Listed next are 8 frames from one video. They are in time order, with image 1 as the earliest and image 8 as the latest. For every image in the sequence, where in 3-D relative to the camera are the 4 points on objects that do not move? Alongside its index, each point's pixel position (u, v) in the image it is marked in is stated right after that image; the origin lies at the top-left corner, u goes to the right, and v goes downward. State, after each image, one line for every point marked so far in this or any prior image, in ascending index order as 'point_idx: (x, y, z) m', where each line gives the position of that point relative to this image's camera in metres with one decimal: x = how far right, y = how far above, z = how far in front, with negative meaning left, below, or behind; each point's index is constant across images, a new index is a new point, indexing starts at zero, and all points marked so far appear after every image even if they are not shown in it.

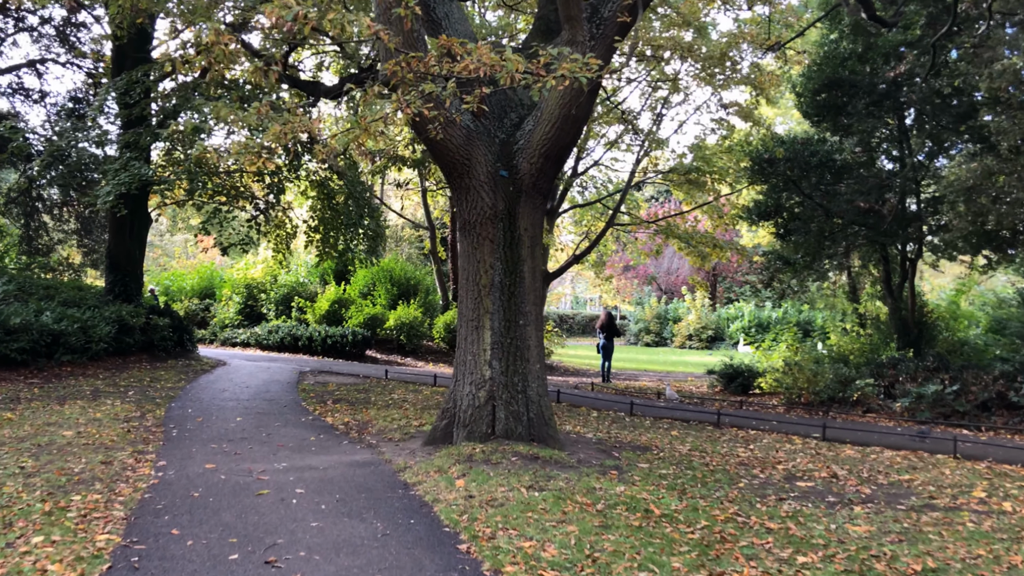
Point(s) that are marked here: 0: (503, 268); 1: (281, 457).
0: (-0.1, +0.2, +6.3) m
1: (-1.7, -1.2, +6.0) m
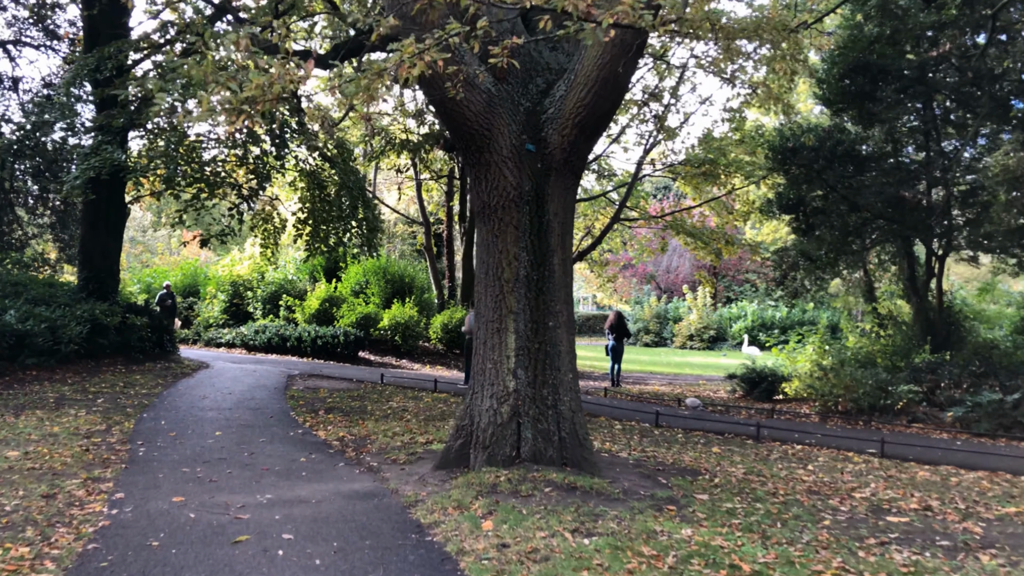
0: (+0.1, +0.2, +5.3) m
1: (-1.5, -1.2, +5.0) m
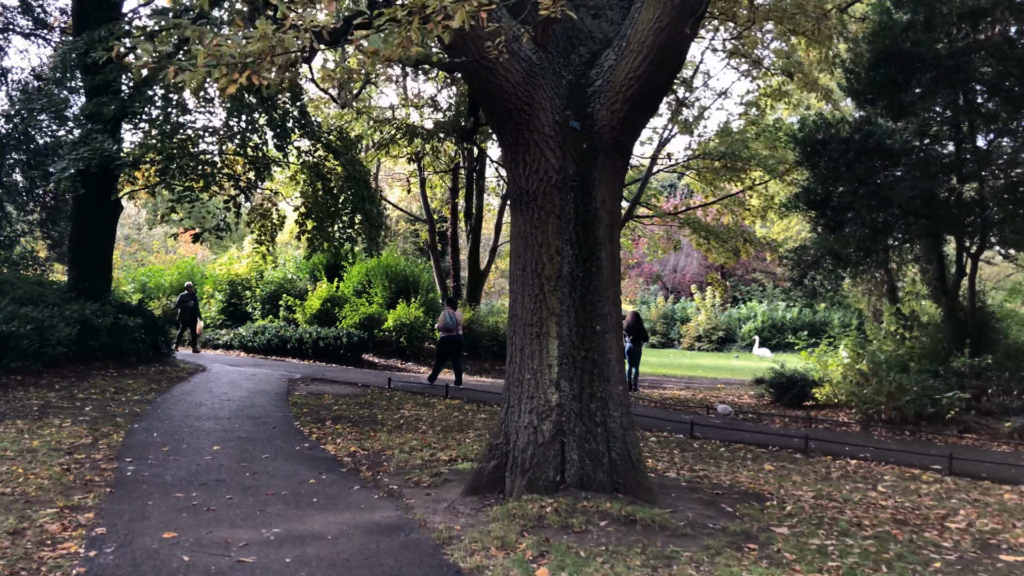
0: (+0.3, +0.2, +4.6) m
1: (-1.3, -1.2, +4.3) m
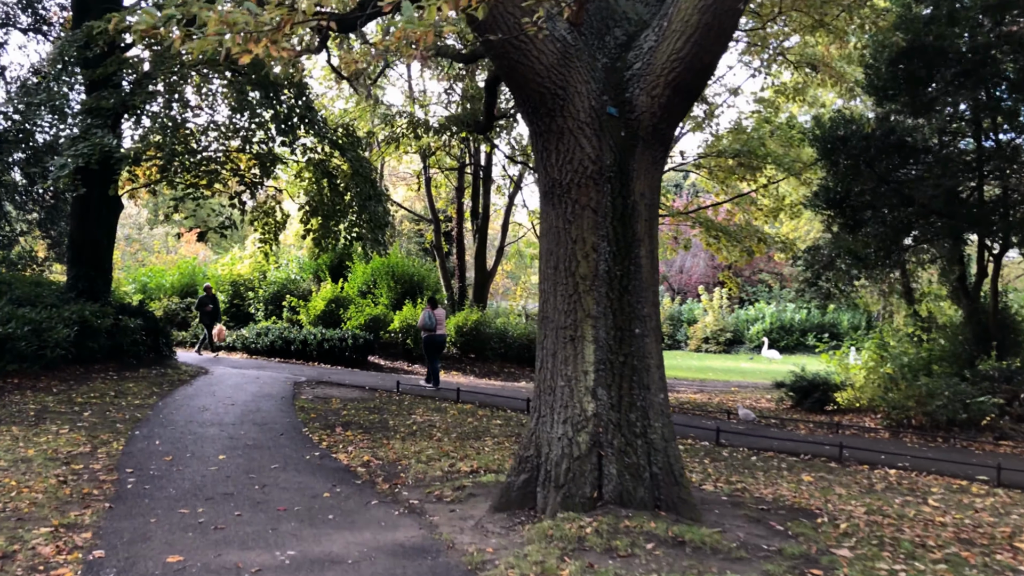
0: (+0.5, +0.2, +4.3) m
1: (-1.1, -1.2, +3.9) m
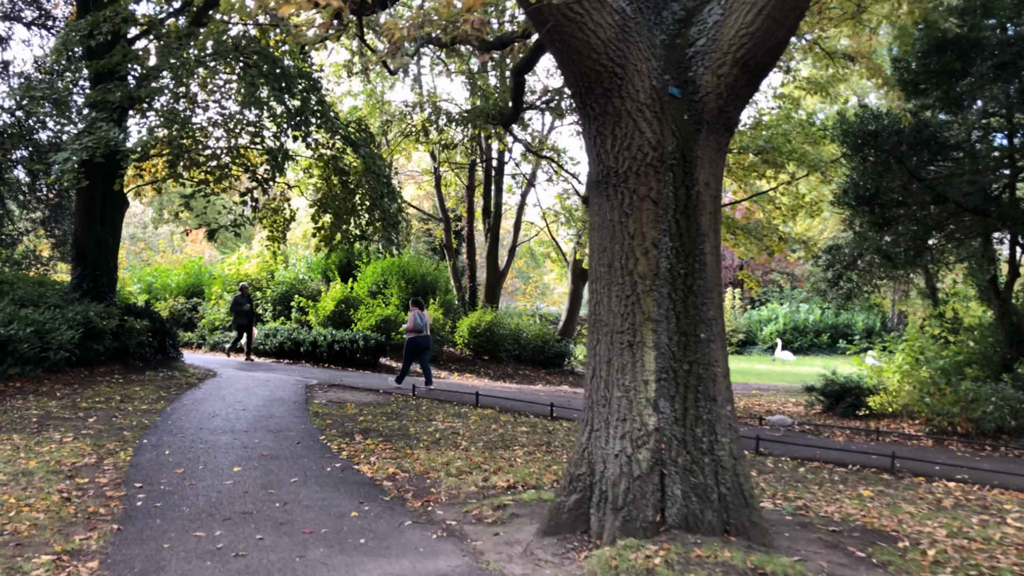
0: (+0.8, +0.2, +3.9) m
1: (-0.8, -1.2, +3.5) m
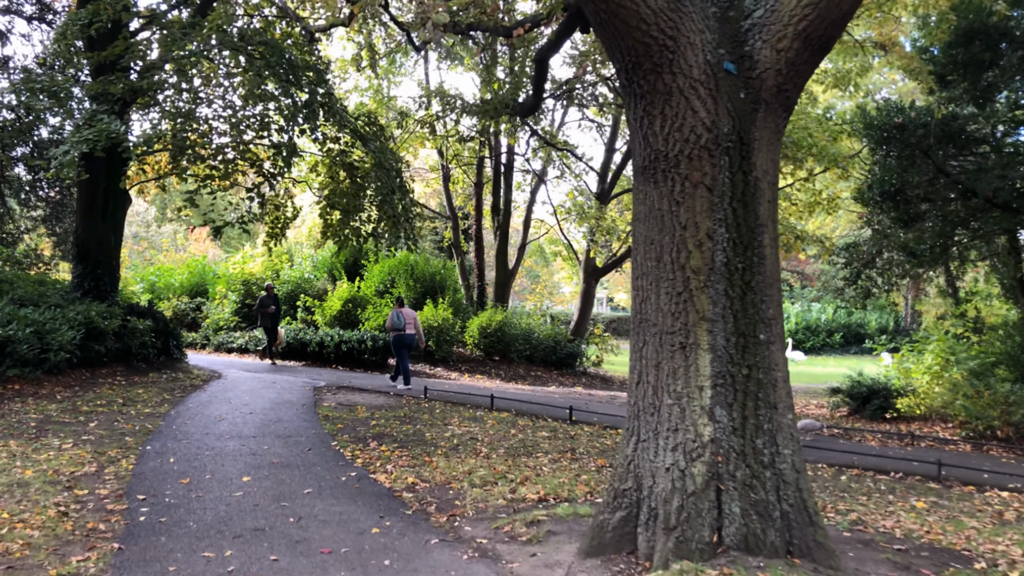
0: (+0.9, +0.2, +3.5) m
1: (-0.7, -1.2, +3.1) m
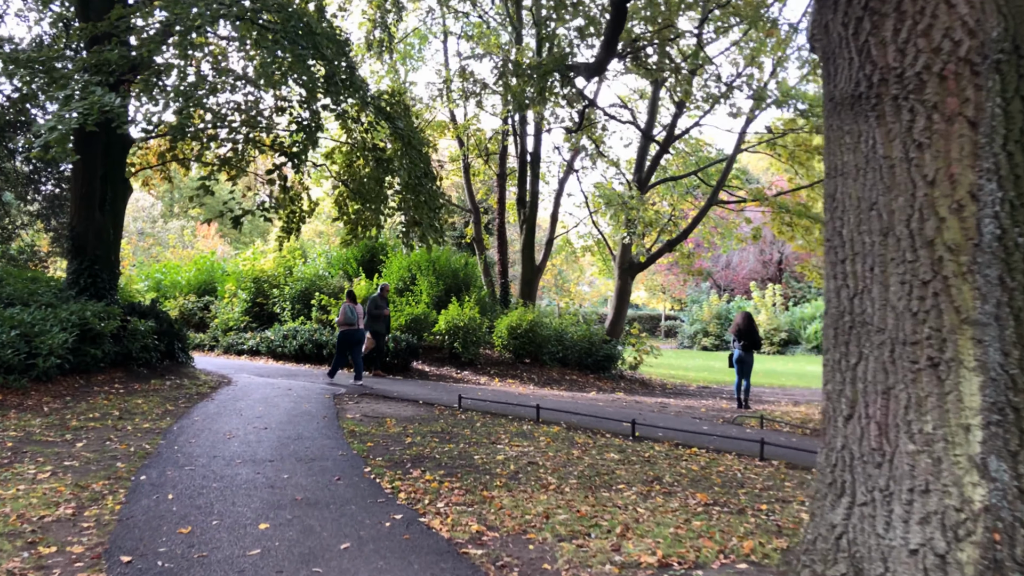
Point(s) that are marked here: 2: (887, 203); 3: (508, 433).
0: (+1.4, +0.2, +2.3) m
1: (-0.2, -1.1, +2.0) m
2: (+1.1, +0.2, +2.4) m
3: (0.0, -1.3, +7.5) m
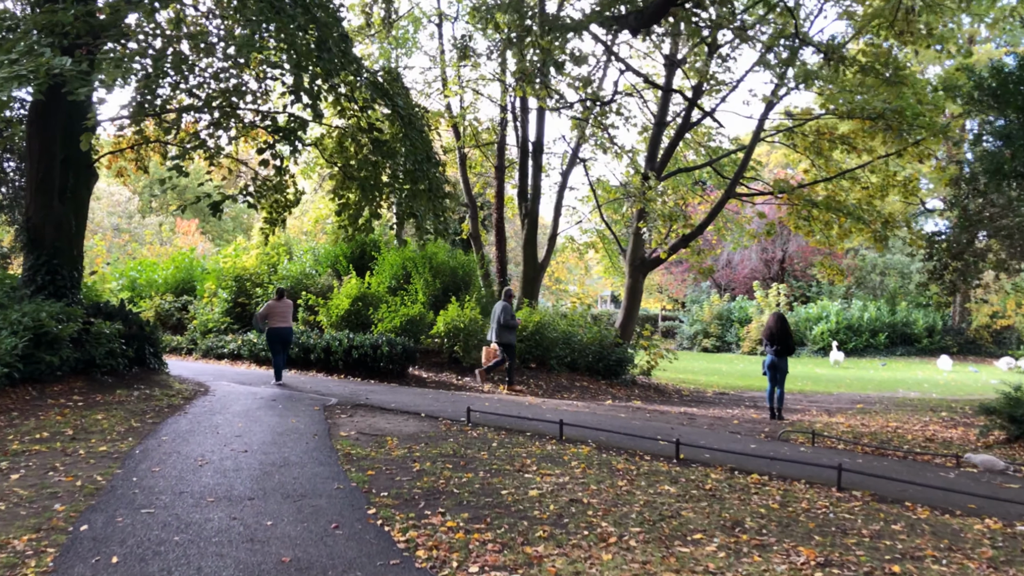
0: (+1.7, +0.3, +1.2) m
1: (+0.1, -1.1, +0.8) m
2: (+1.4, +0.3, +1.3) m
3: (+0.2, -1.3, +6.4) m
